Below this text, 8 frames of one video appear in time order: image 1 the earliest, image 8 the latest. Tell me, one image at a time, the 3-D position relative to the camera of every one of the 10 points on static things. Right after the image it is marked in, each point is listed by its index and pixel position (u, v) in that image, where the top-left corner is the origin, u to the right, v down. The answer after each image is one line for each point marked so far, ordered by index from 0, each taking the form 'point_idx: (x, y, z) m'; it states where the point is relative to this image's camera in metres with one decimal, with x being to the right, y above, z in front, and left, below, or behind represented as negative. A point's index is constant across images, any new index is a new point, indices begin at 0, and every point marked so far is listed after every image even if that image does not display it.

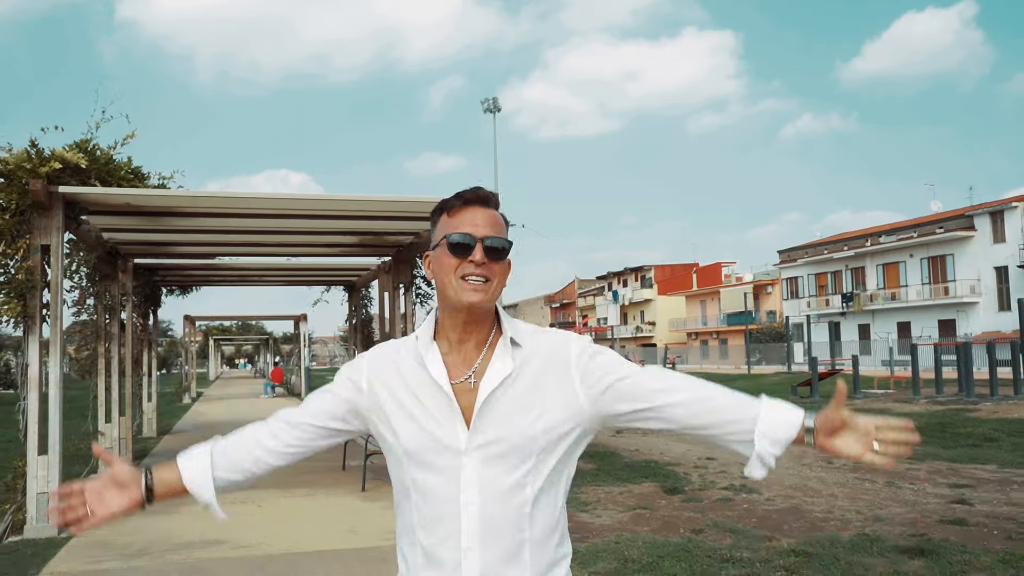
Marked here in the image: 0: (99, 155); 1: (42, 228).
0: (-4.0, +1.3, +7.9) m
1: (-4.1, +0.5, +7.2) m
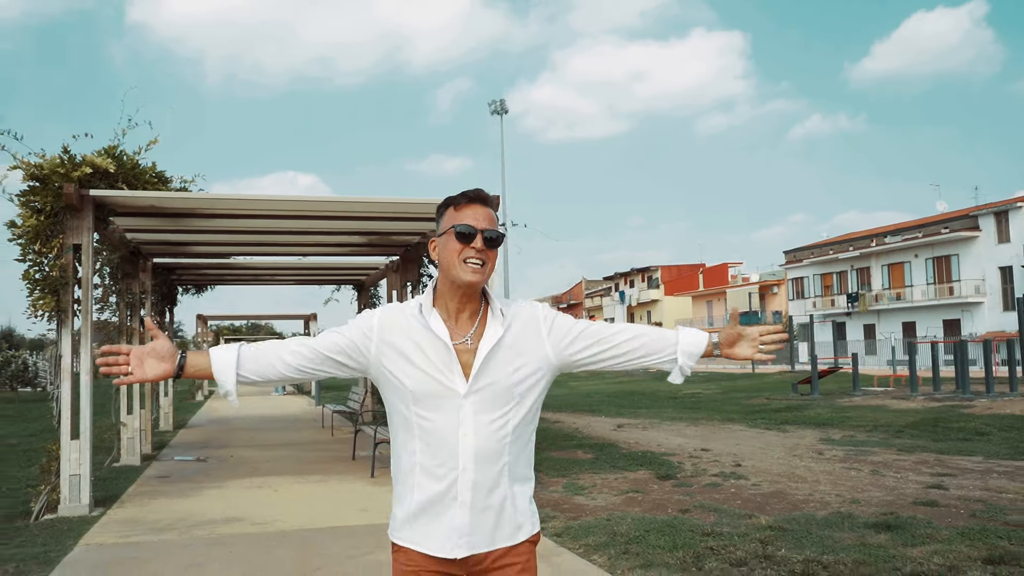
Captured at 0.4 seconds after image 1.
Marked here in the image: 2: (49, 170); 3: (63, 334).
0: (-4.0, +1.3, +8.3) m
1: (-4.1, +0.6, +7.7) m
2: (-4.3, +1.1, +7.7) m
3: (-4.2, -0.4, +7.6) m
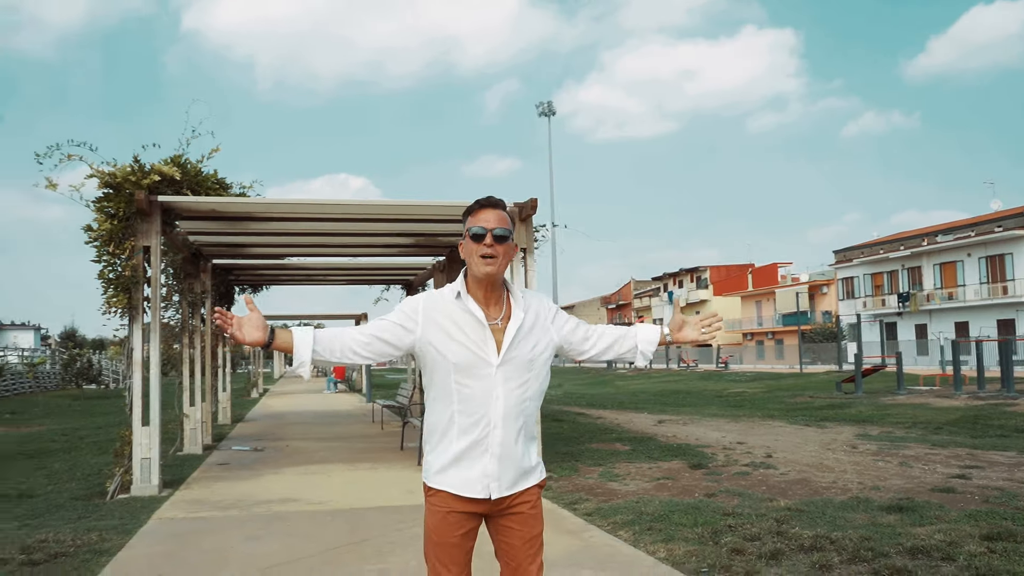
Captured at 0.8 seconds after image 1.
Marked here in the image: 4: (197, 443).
0: (-3.6, +1.3, +9.0) m
1: (-3.8, +0.6, +8.3) m
2: (-4.0, +1.1, +8.3) m
3: (-3.8, -0.4, +8.3) m
4: (-4.6, -2.3, +11.9) m
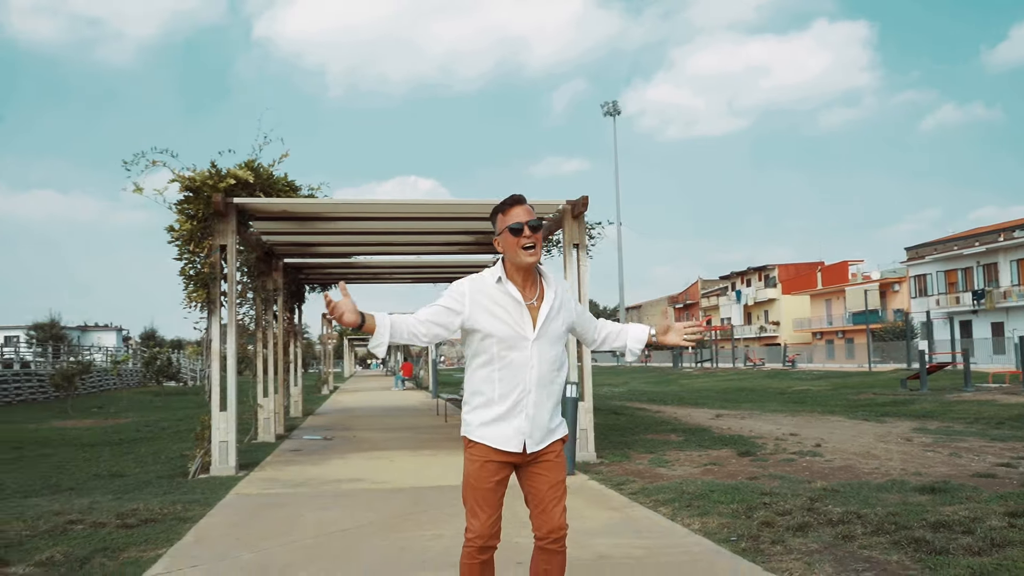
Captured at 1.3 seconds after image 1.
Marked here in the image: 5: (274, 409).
0: (-3.0, +1.4, +9.7) m
1: (-3.2, +0.6, +9.0) m
2: (-3.4, +1.2, +9.0) m
3: (-3.3, -0.4, +9.0) m
4: (-3.7, -2.2, +12.7) m
5: (-3.8, -1.9, +12.9) m
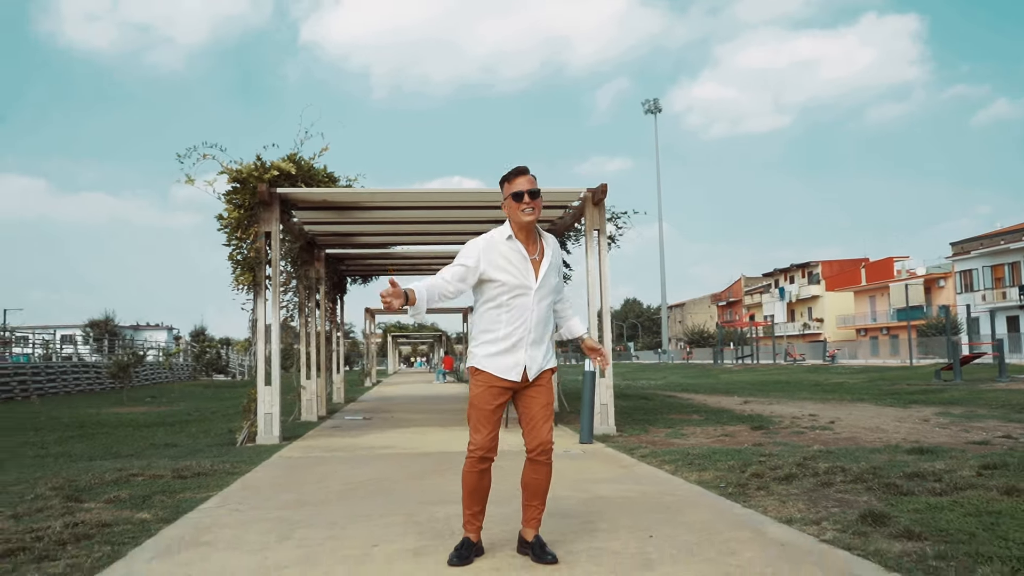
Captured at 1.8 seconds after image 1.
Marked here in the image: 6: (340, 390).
0: (-2.6, +1.6, +10.3) m
1: (-2.9, +0.8, +9.7) m
2: (-3.2, +1.4, +9.7) m
3: (-3.0, -0.2, +9.7) m
4: (-3.2, -2.0, +13.4) m
5: (-3.3, -1.7, +13.6) m
6: (-3.9, -2.3, +18.5) m
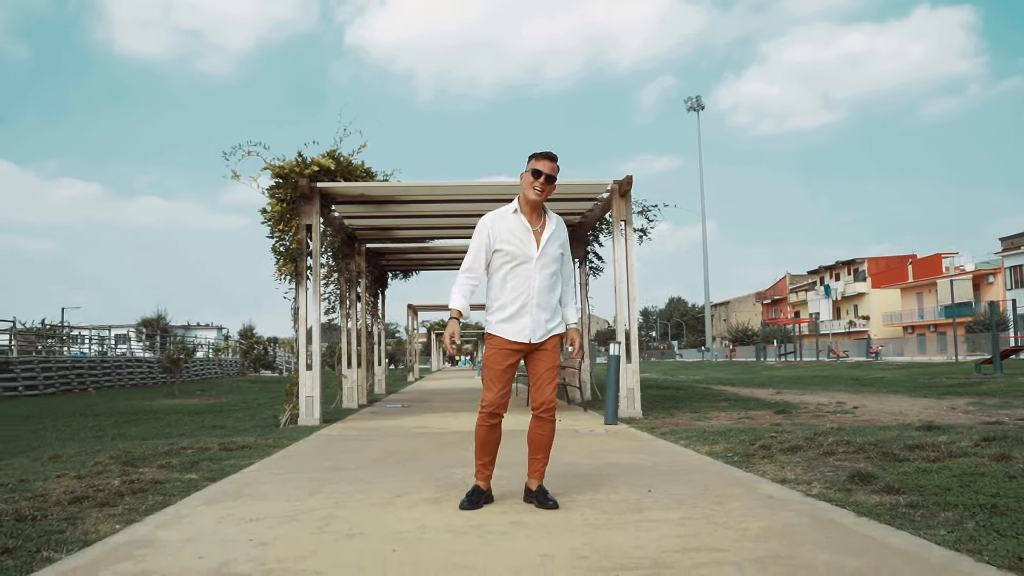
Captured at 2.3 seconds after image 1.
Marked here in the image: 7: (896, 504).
0: (-2.3, +1.7, +10.8) m
1: (-2.6, +1.0, +10.2) m
2: (-2.8, +1.5, +10.3) m
3: (-2.6, 0.0, +10.2) m
4: (-2.7, -1.9, +13.9) m
5: (-2.7, -1.6, +14.2) m
6: (-3.1, -2.2, +19.1) m
7: (+1.7, -1.0, +3.6) m
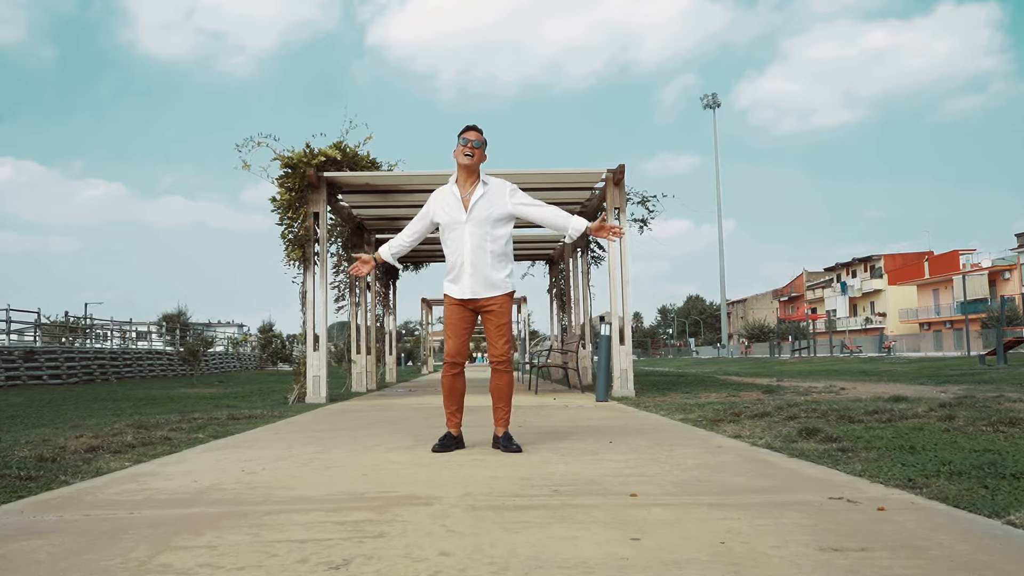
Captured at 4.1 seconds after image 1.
0: (-2.3, +1.9, +11.3) m
1: (-2.6, +1.1, +10.7) m
2: (-2.8, +1.7, +10.7) m
3: (-2.7, +0.1, +10.6) m
4: (-2.6, -1.7, +14.3) m
5: (-2.6, -1.4, +14.6) m
6: (-2.9, -2.0, +19.5) m
7: (+1.5, -0.8, +4.0) m
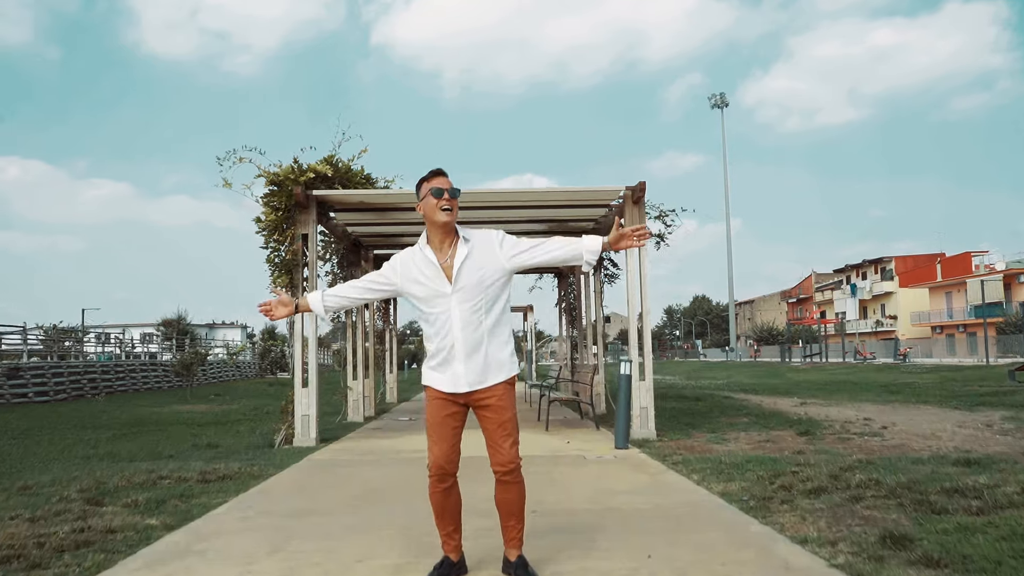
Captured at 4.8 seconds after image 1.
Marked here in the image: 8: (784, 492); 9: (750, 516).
0: (-2.2, +1.6, +10.4) m
1: (-2.5, +0.8, +9.8) m
2: (-2.7, +1.3, +9.8) m
3: (-2.6, -0.2, +9.7) m
4: (-2.5, -2.0, +13.5) m
5: (-2.5, -1.7, +13.7) m
6: (-2.8, -2.3, +18.6) m
7: (+1.6, -1.1, +3.1) m
8: (+1.7, -1.3, +5.1) m
9: (+1.3, -1.3, +4.5) m
